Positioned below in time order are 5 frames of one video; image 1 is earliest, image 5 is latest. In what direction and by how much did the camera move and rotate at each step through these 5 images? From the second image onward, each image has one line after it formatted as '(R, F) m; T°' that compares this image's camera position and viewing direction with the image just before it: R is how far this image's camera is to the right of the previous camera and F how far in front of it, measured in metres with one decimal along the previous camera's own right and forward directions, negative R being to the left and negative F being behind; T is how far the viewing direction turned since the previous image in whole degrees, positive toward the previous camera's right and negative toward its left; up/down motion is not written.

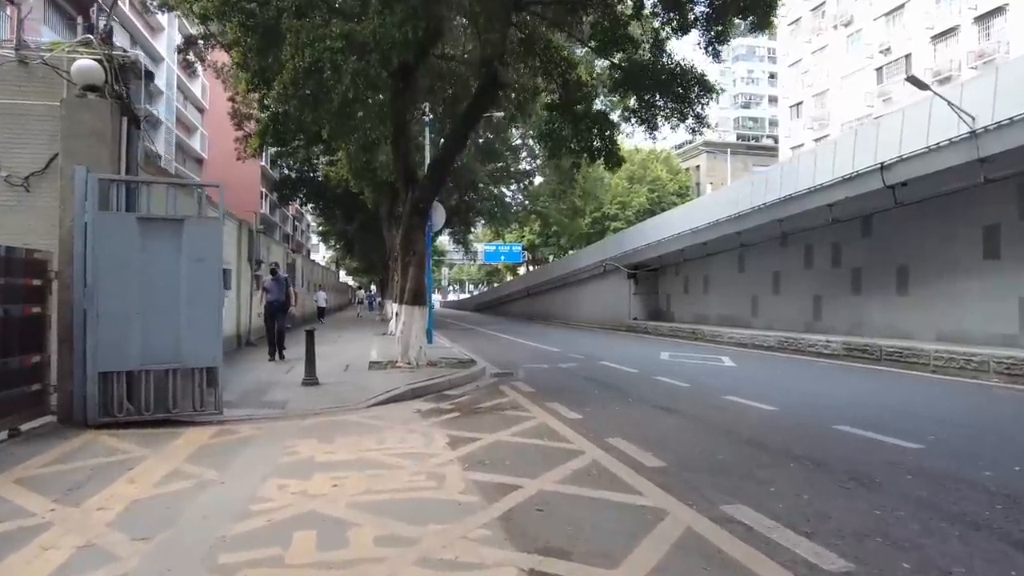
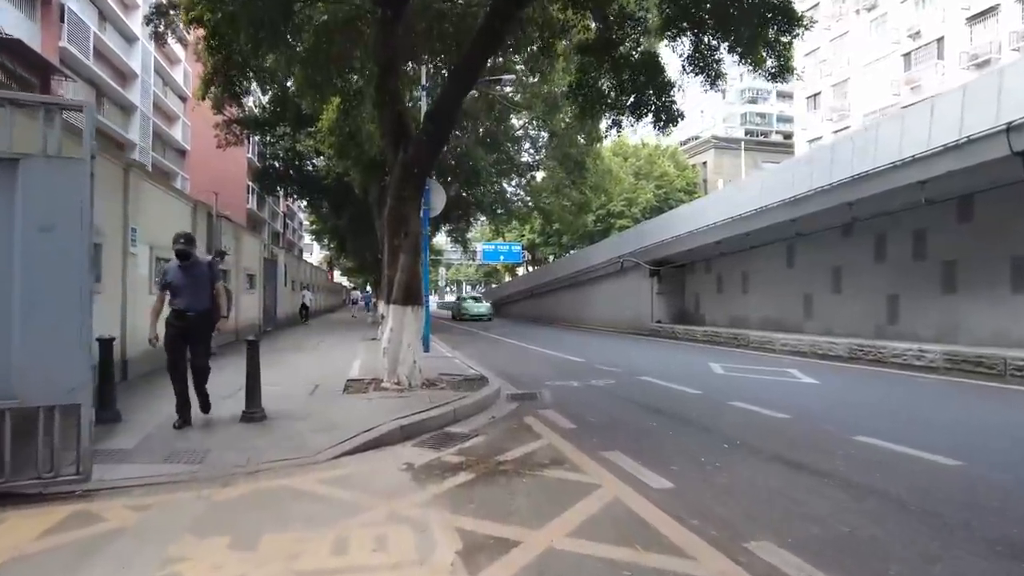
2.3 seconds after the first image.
(-0.4, +3.3) m; 0°
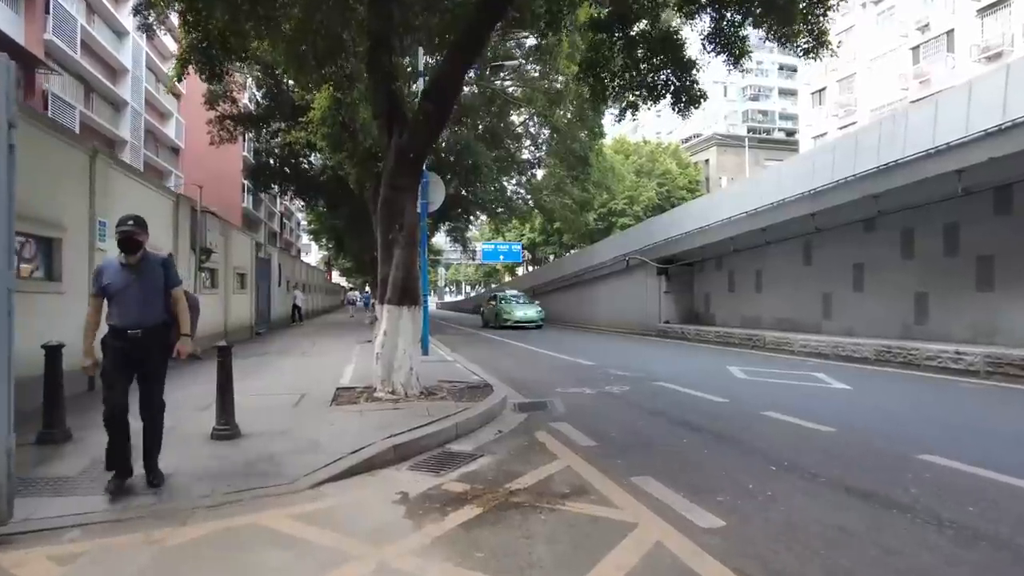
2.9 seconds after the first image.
(-0.1, +1.0) m; 0°
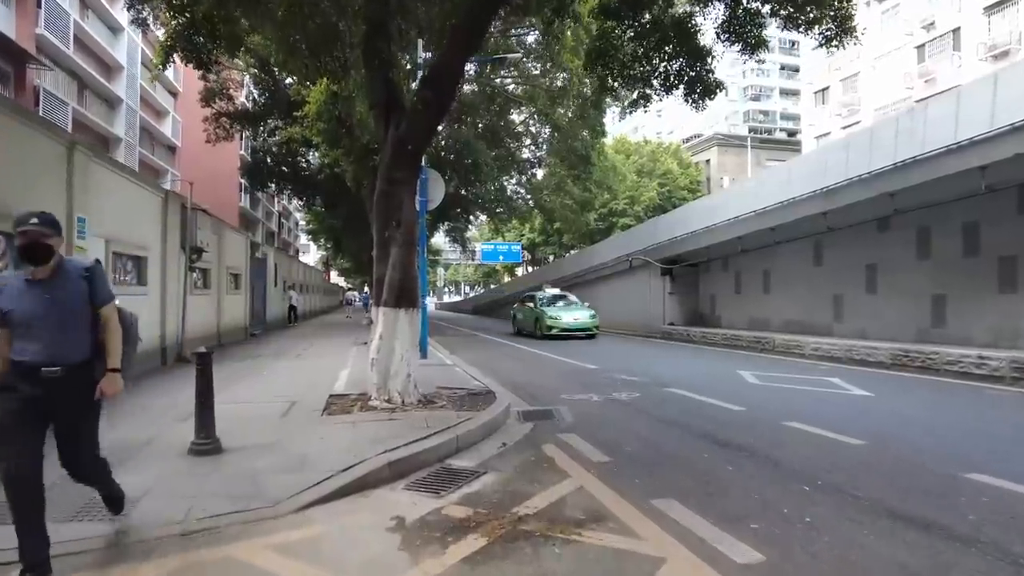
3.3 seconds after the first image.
(-0.1, +0.5) m; 0°
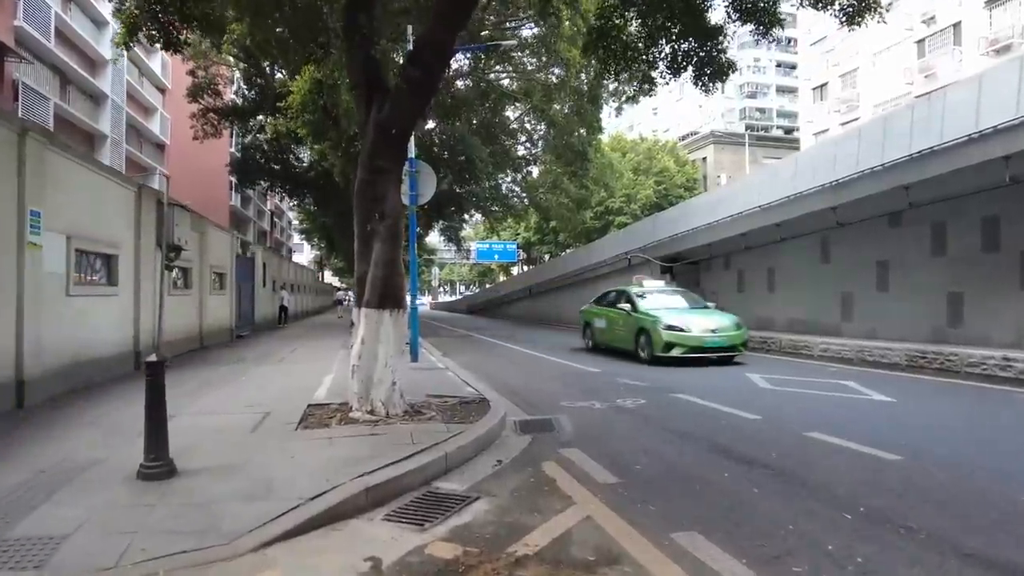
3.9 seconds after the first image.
(0.0, +0.7) m; 0°
